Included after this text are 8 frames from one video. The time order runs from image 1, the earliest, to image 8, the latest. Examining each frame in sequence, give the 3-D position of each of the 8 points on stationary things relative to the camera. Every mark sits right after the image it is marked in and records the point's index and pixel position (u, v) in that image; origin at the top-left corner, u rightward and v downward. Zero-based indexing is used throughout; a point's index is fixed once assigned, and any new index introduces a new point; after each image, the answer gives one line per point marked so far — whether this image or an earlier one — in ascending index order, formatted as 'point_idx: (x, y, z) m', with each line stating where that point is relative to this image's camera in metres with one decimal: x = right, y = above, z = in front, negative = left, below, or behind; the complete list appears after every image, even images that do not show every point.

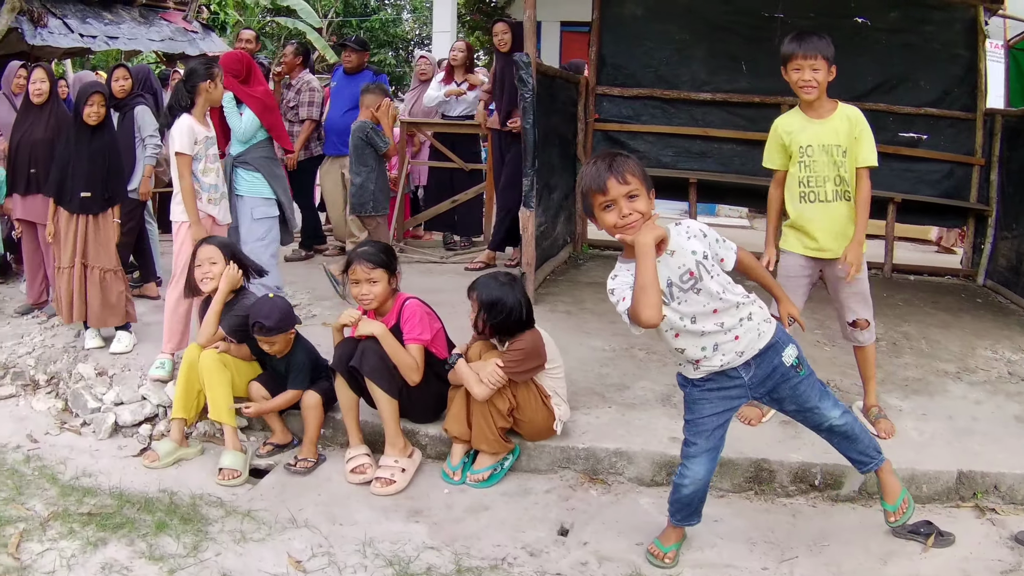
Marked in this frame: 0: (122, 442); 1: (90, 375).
0: (-2.0, -0.8, +4.1) m
1: (-2.3, -0.5, +4.5) m
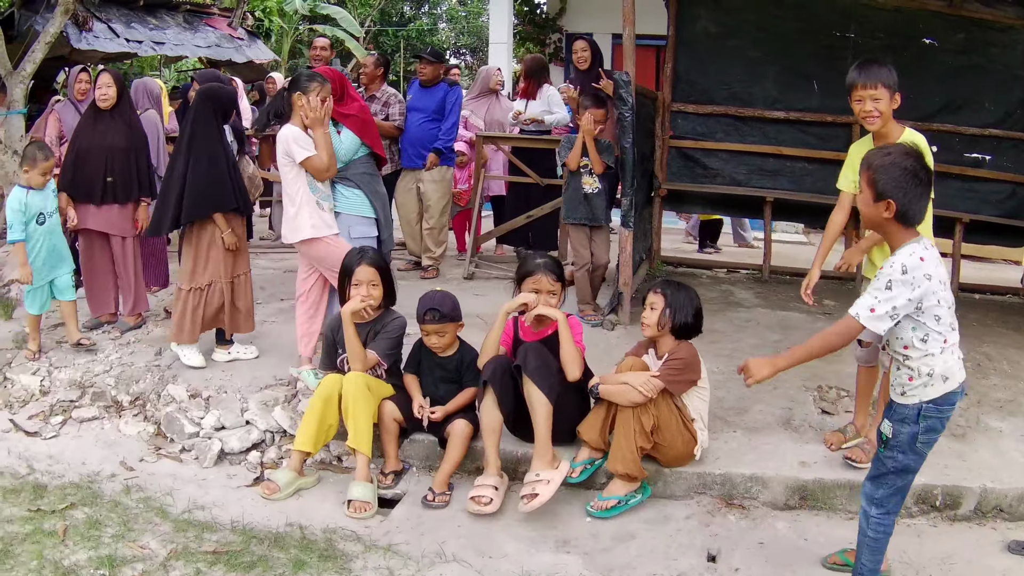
0: (-1.3, -0.8, +3.9) m
1: (-1.7, -0.5, +4.2) m
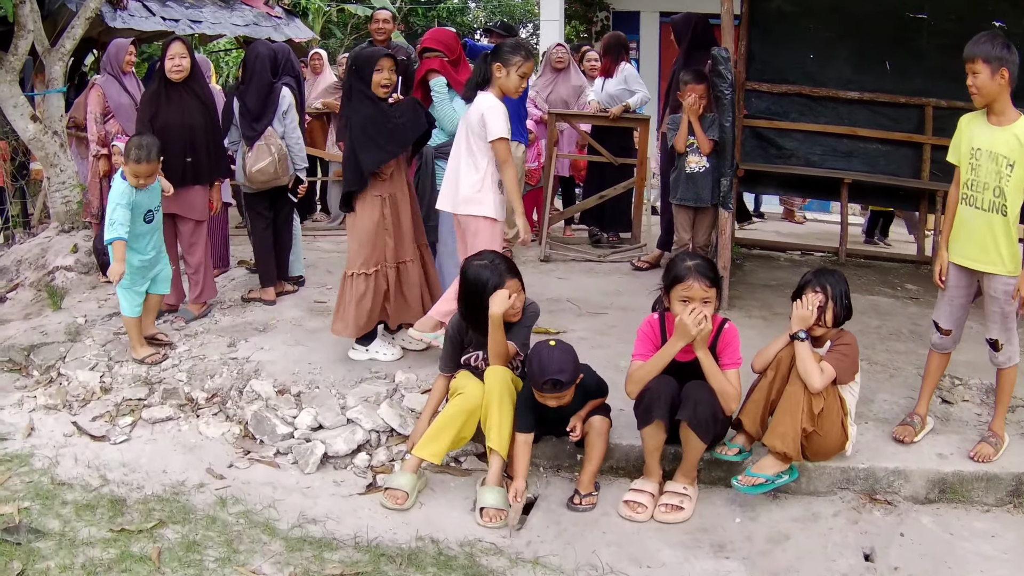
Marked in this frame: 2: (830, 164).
0: (-0.7, -0.8, +3.4) m
1: (-1.1, -0.5, +3.7) m
2: (+2.2, +0.9, +5.8) m
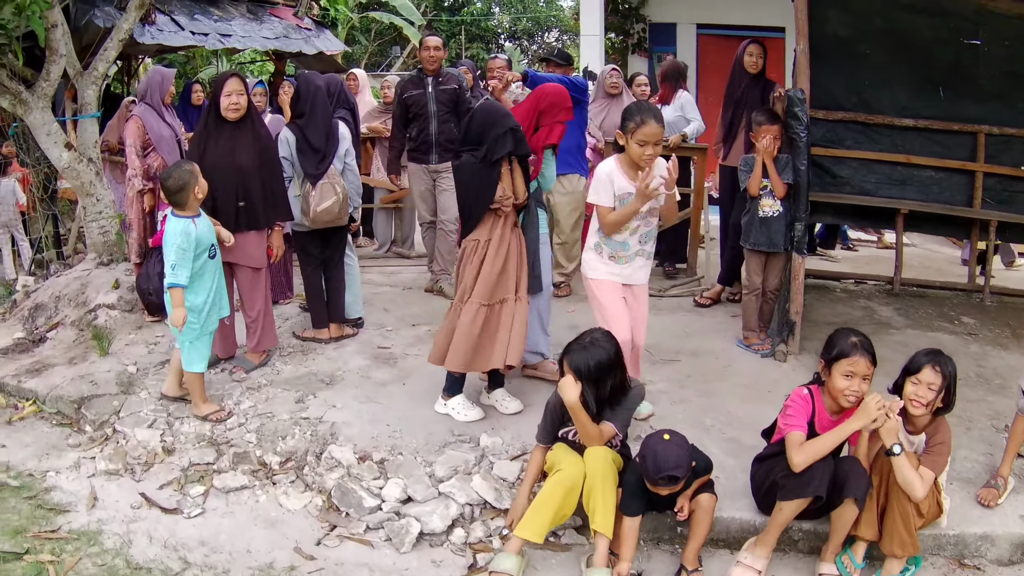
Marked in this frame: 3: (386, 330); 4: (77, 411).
0: (-0.3, -1.1, +3.3) m
1: (-0.7, -0.7, +3.6) m
2: (+2.6, +0.7, +5.7) m
3: (-0.7, -0.3, +4.6) m
4: (-2.2, -0.6, +4.2) m
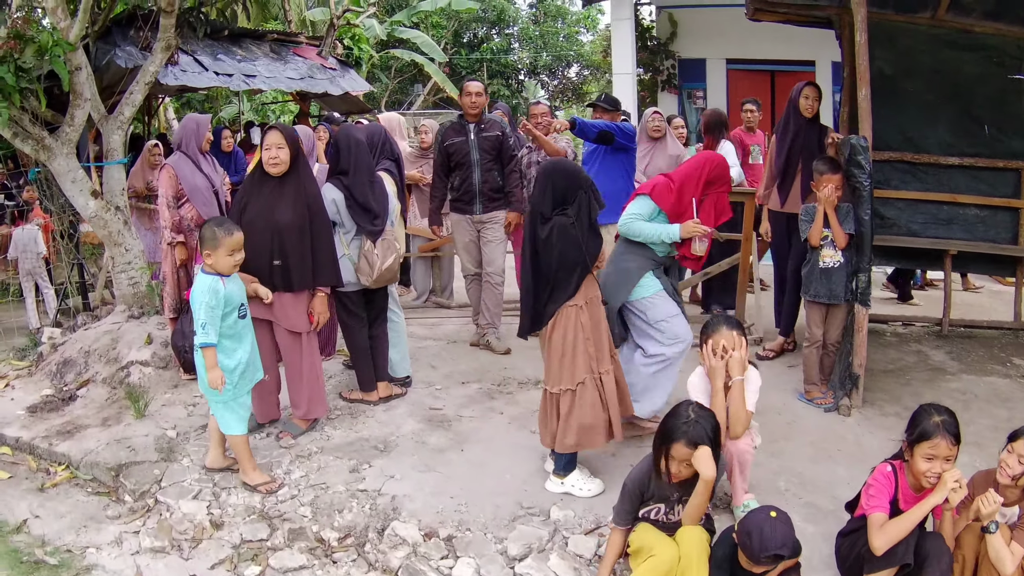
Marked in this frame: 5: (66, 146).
0: (0.0, -1.3, +3.1) m
1: (-0.4, -1.0, +3.4) m
2: (+2.8, +0.4, +5.6) m
3: (-0.4, -0.6, +4.5) m
4: (-1.9, -0.9, +4.0) m
5: (-2.7, +0.9, +5.1) m
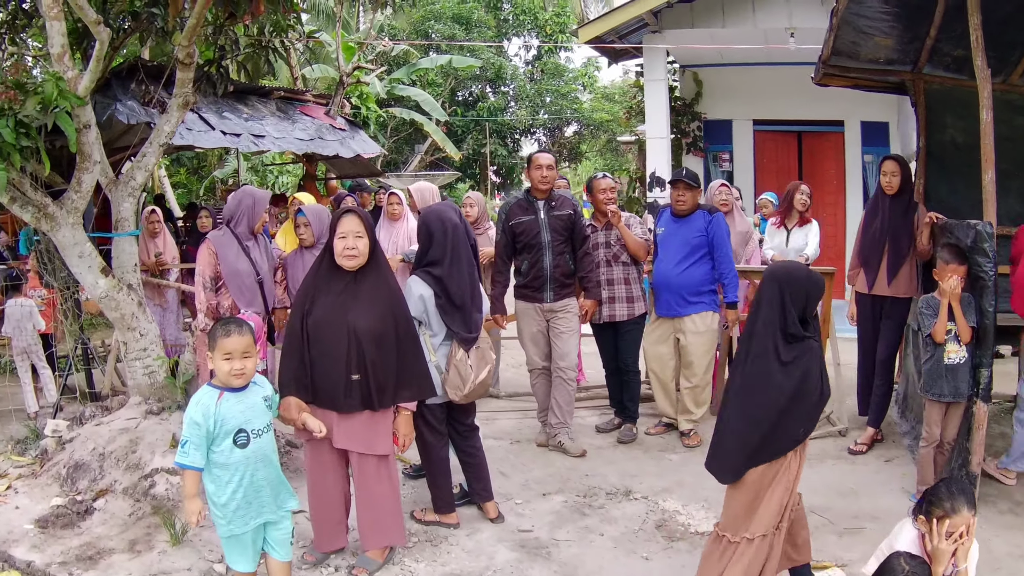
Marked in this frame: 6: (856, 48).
0: (+0.6, -1.8, +2.6) m
1: (+0.1, -1.5, +2.9) m
2: (+3.1, -0.1, +5.4) m
3: (0.0, -1.0, +4.0) m
4: (-1.5, -1.4, +3.4) m
5: (-2.4, +0.4, +4.5) m
6: (+1.8, +1.3, +4.5) m
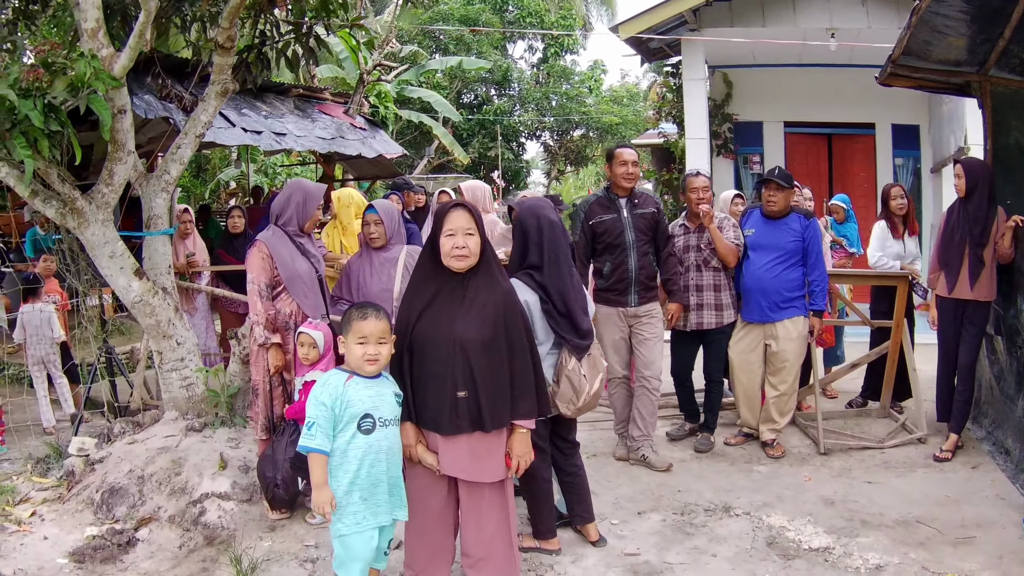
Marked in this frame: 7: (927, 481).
0: (+1.1, -1.8, +2.4) m
1: (+0.7, -1.5, +2.6) m
2: (+3.4, -0.1, +5.4) m
3: (+0.5, -1.1, +3.7) m
4: (-1.0, -1.4, +3.0) m
5: (-2.0, +0.3, +4.0) m
6: (+2.2, +1.3, +4.4) m
7: (+2.0, -0.9, +4.1) m
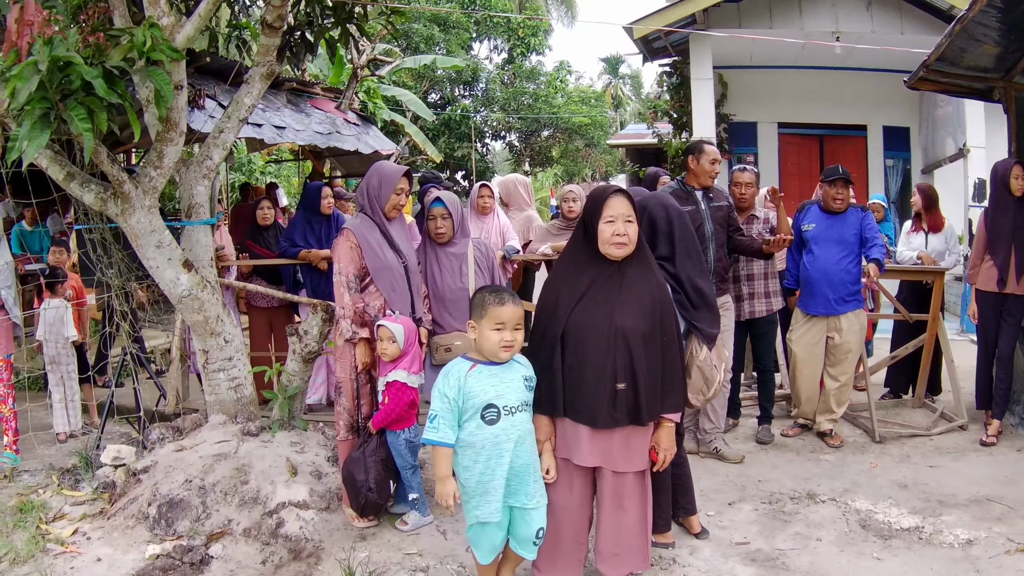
0: (+1.7, -1.7, +2.4) m
1: (+1.3, -1.4, +2.6) m
2: (+3.6, -0.1, +5.8) m
3: (+0.9, -1.0, +3.7) m
4: (-0.4, -1.4, +2.8) m
5: (-1.6, +0.4, +3.6) m
6: (+2.5, +1.3, +4.6) m
7: (+2.4, -0.9, +4.3) m
